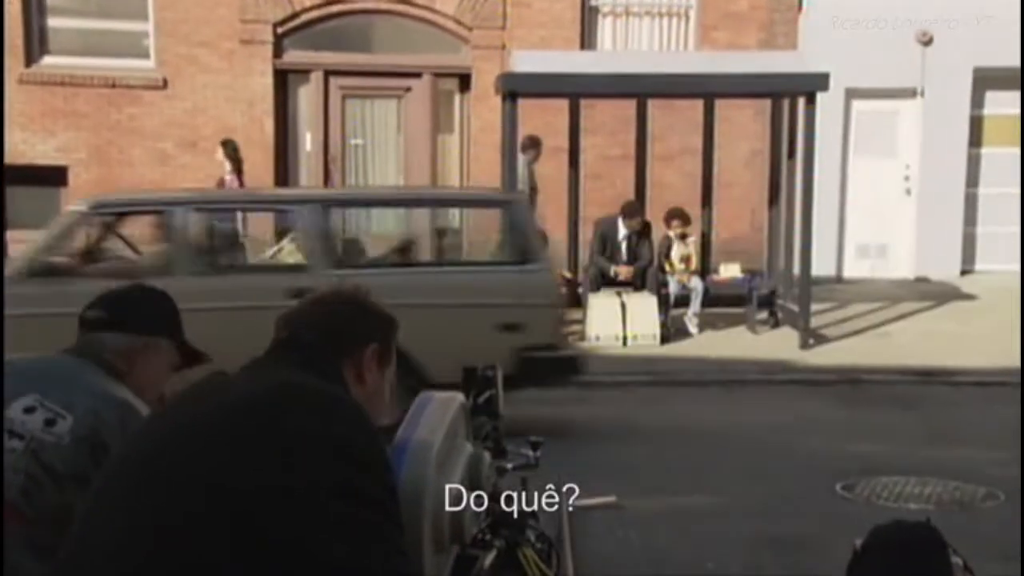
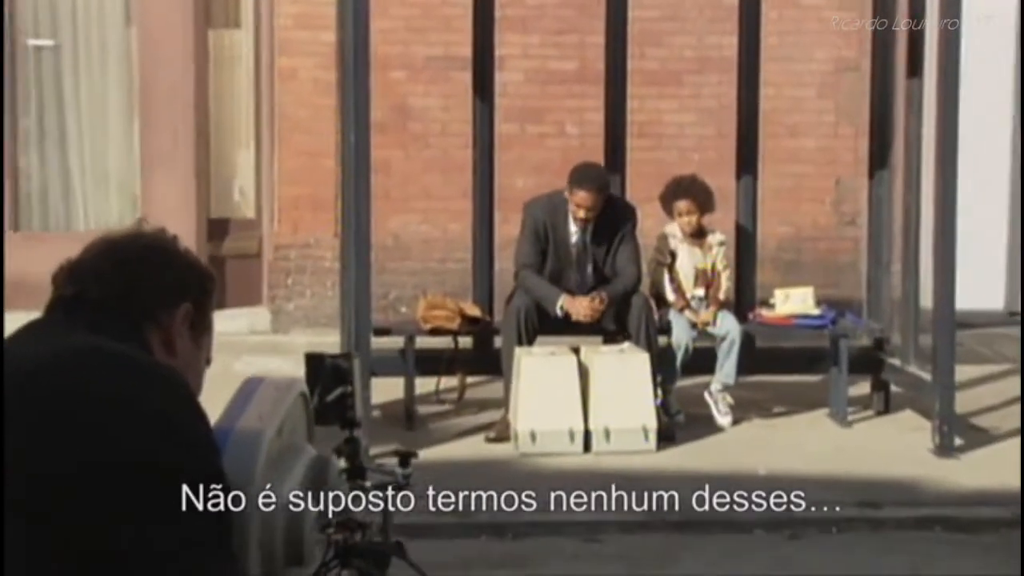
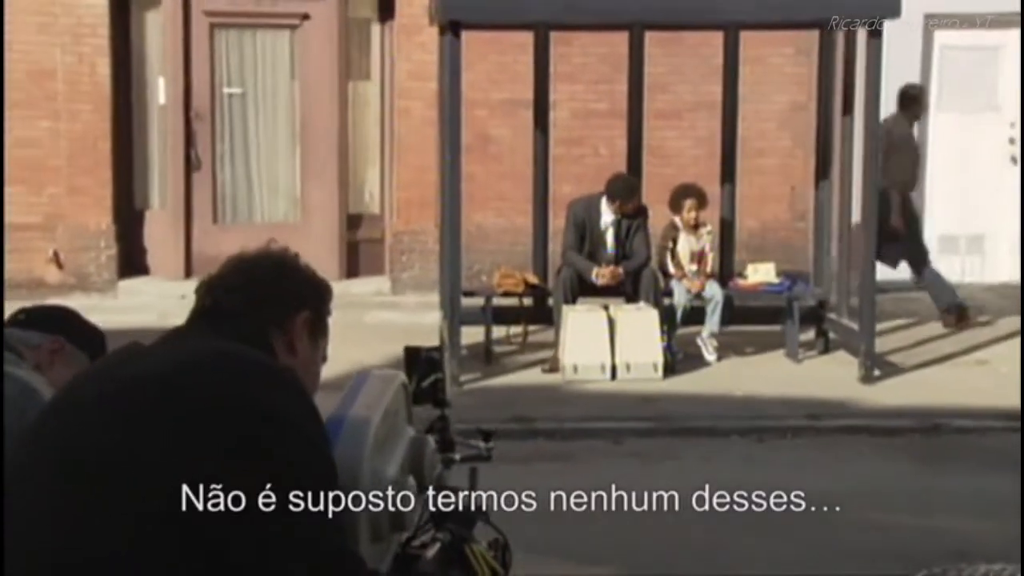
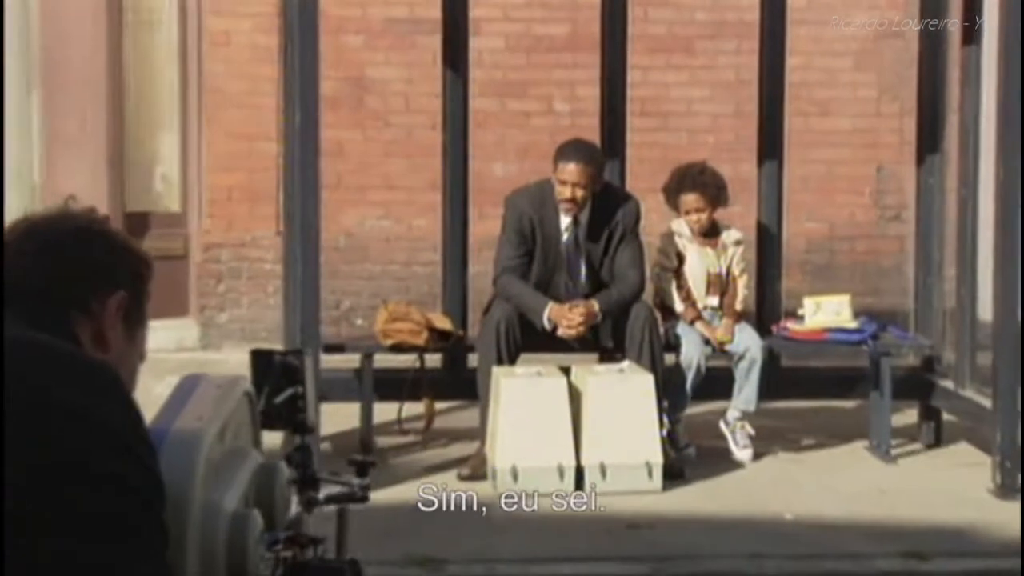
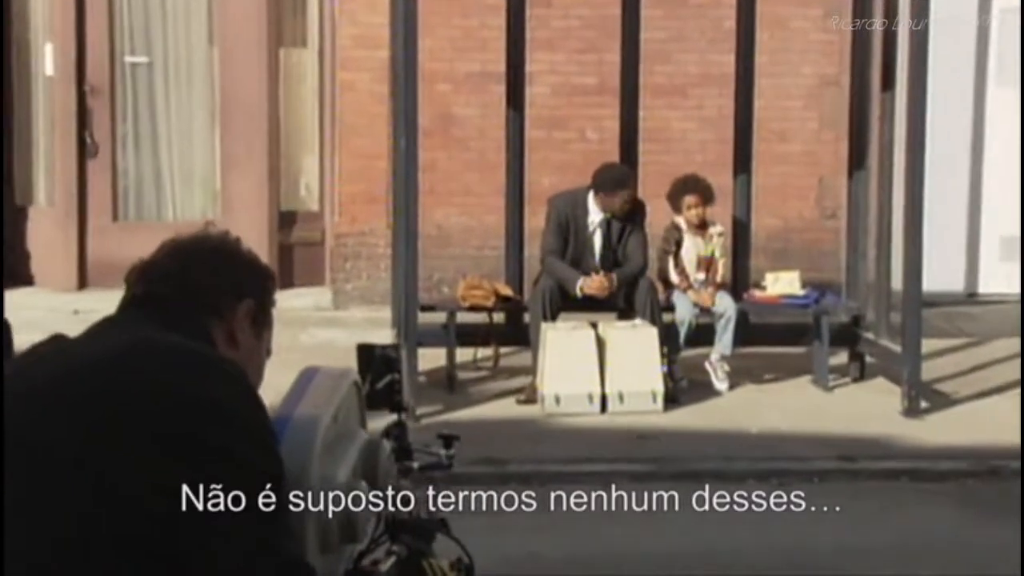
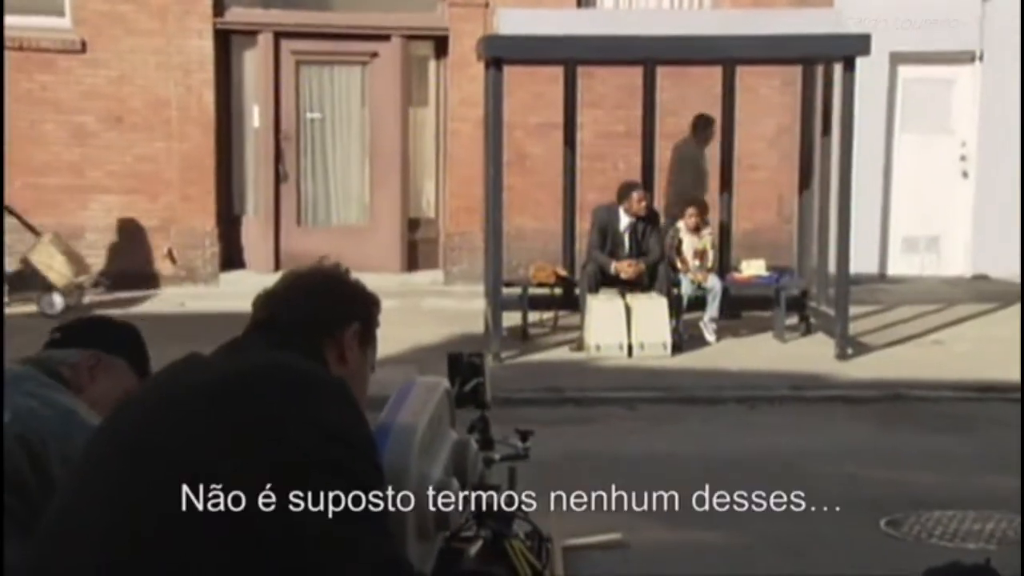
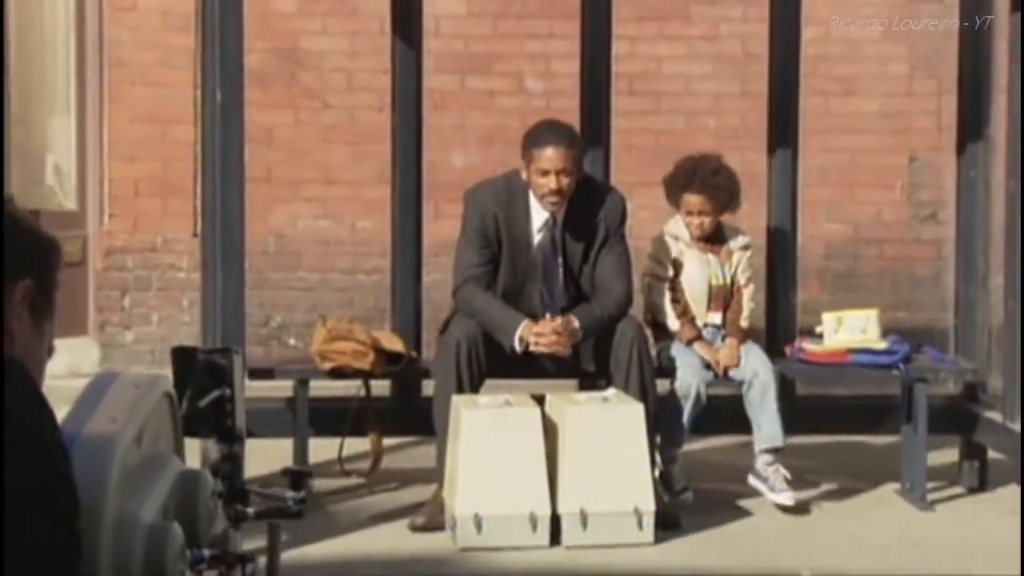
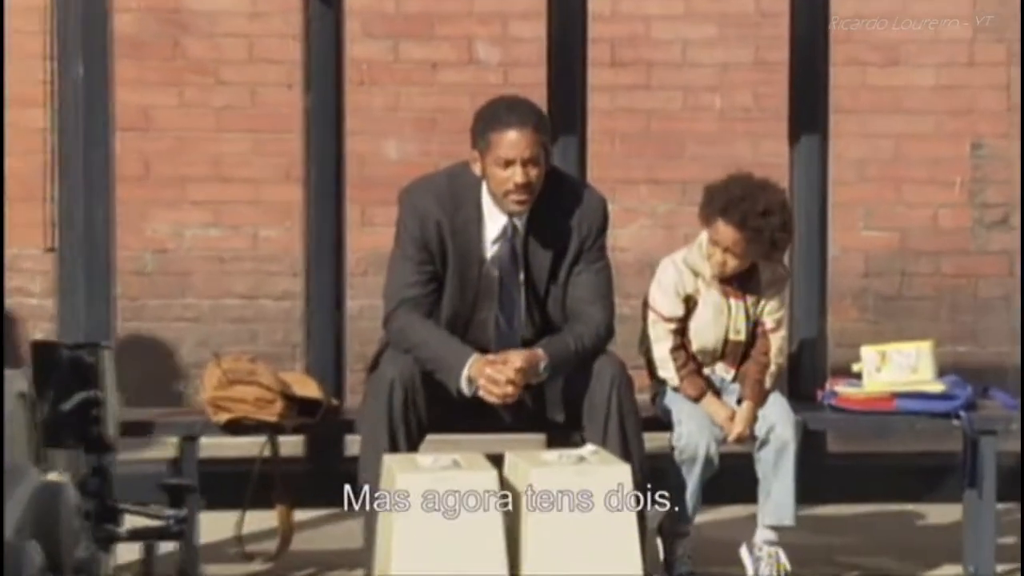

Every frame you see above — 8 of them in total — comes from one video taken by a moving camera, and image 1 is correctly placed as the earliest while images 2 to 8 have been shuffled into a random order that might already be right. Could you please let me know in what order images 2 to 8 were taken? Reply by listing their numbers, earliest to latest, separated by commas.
6, 3, 5, 2, 4, 7, 8
